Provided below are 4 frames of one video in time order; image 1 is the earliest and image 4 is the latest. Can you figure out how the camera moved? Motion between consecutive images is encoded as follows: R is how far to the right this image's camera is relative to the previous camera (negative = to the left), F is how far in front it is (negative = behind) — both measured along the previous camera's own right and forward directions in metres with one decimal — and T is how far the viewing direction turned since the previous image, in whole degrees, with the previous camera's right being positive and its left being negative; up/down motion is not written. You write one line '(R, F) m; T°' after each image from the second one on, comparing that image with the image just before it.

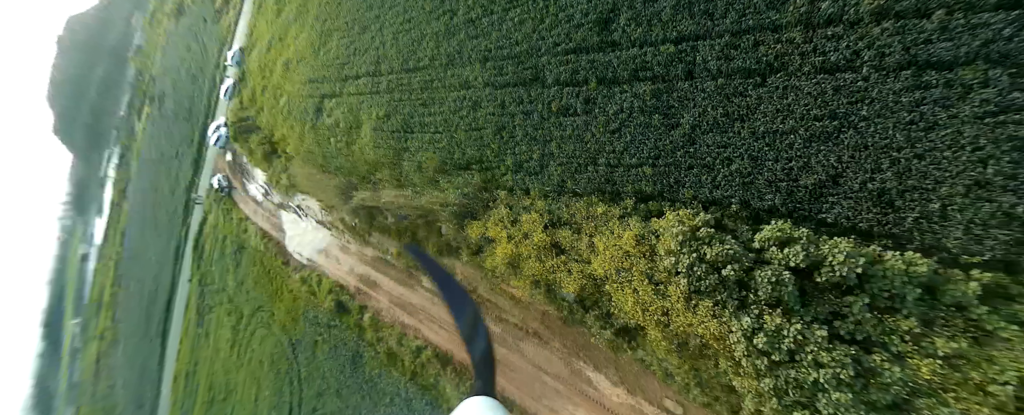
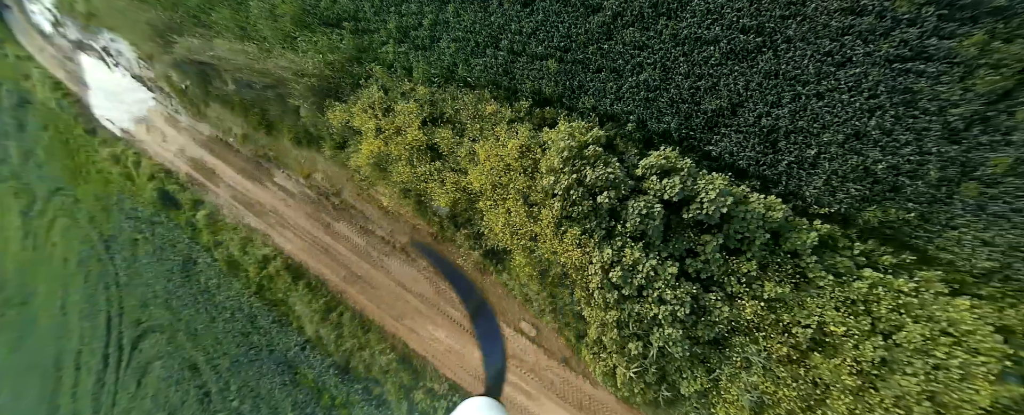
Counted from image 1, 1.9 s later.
(+1.3, +1.6) m; +17°
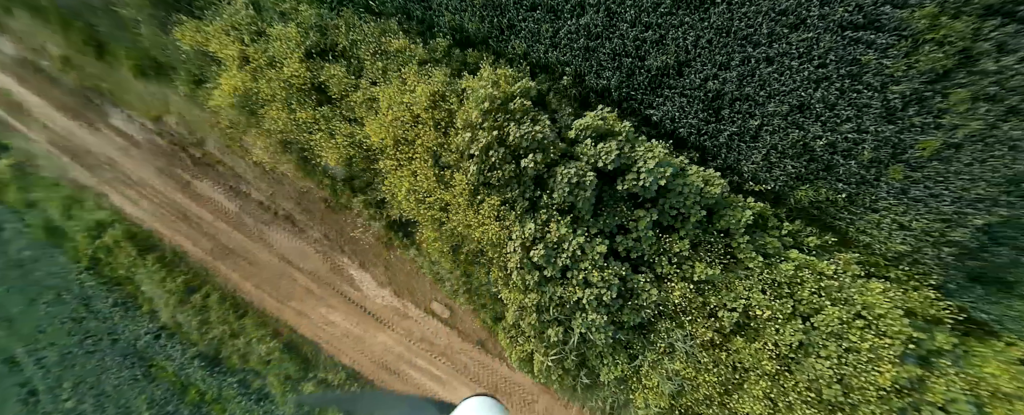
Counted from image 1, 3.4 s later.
(+0.5, +1.2) m; +11°
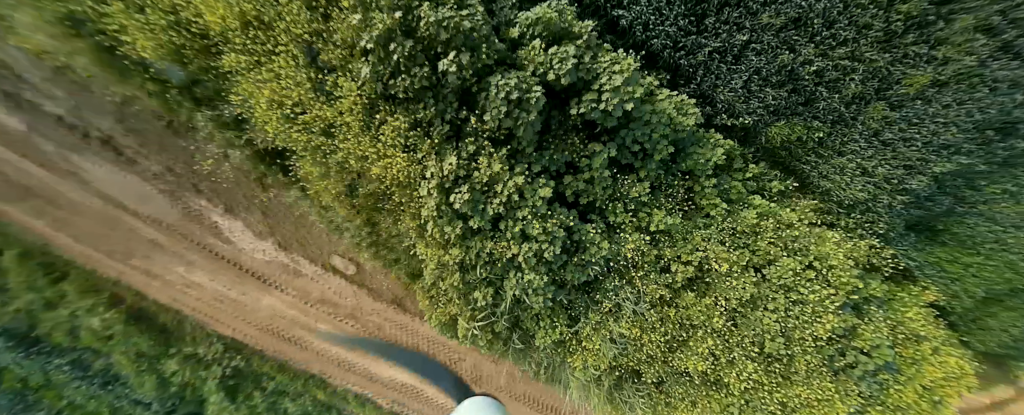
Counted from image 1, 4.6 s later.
(+0.3, +1.2) m; +11°
